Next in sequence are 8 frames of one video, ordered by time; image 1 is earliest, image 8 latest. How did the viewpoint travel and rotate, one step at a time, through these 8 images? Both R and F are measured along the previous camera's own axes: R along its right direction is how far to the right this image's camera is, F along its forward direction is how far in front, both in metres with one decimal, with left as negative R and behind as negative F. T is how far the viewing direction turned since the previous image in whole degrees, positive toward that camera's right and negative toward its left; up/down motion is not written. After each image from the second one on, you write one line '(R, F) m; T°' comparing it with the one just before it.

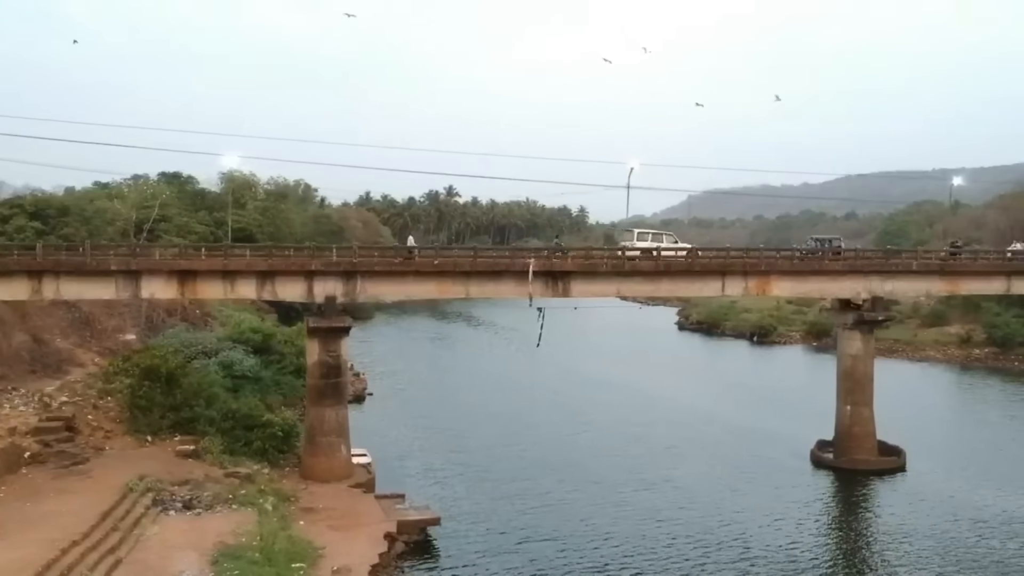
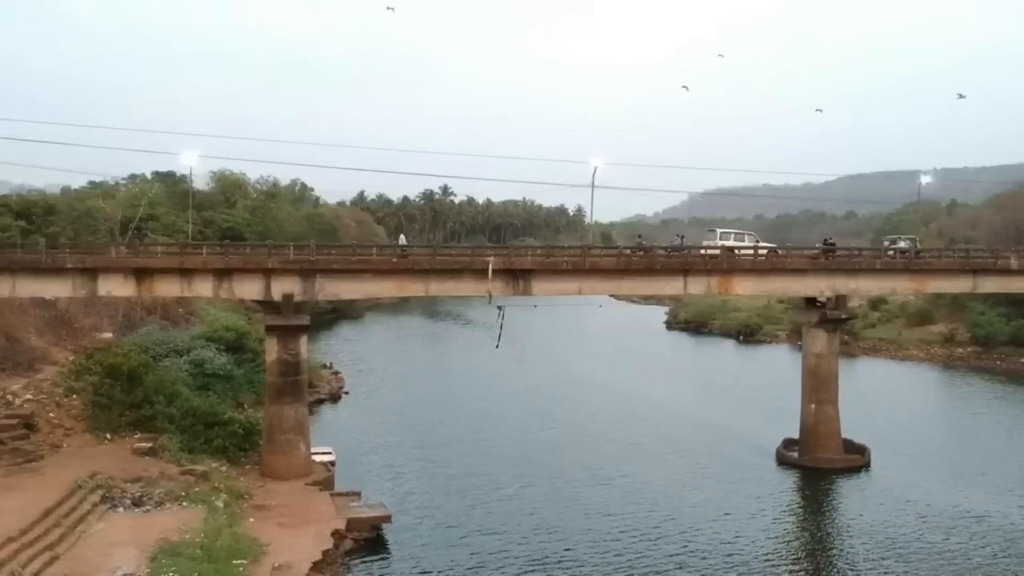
(+1.4, 0.0) m; 0°
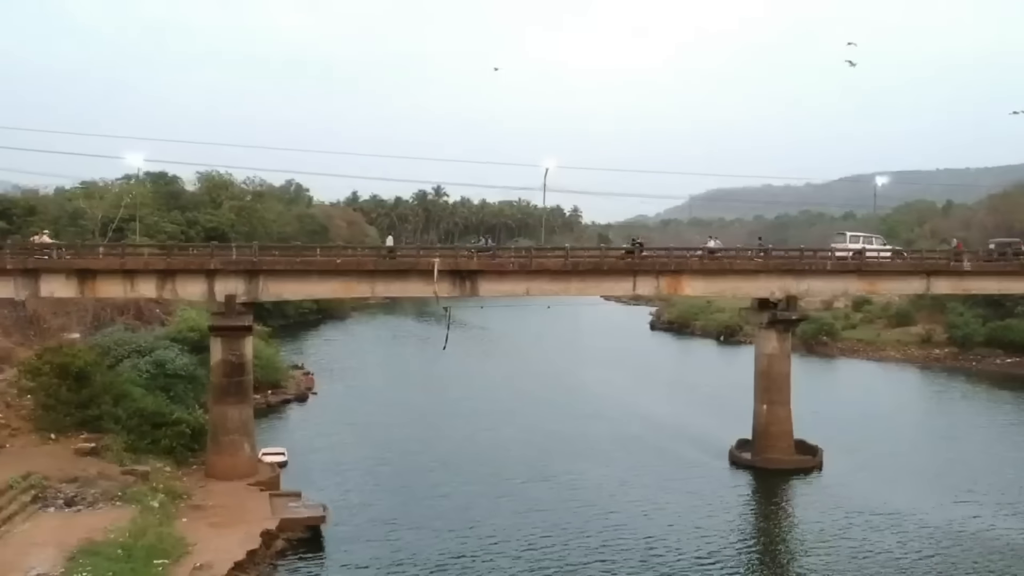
(+1.9, -0.1) m; 0°
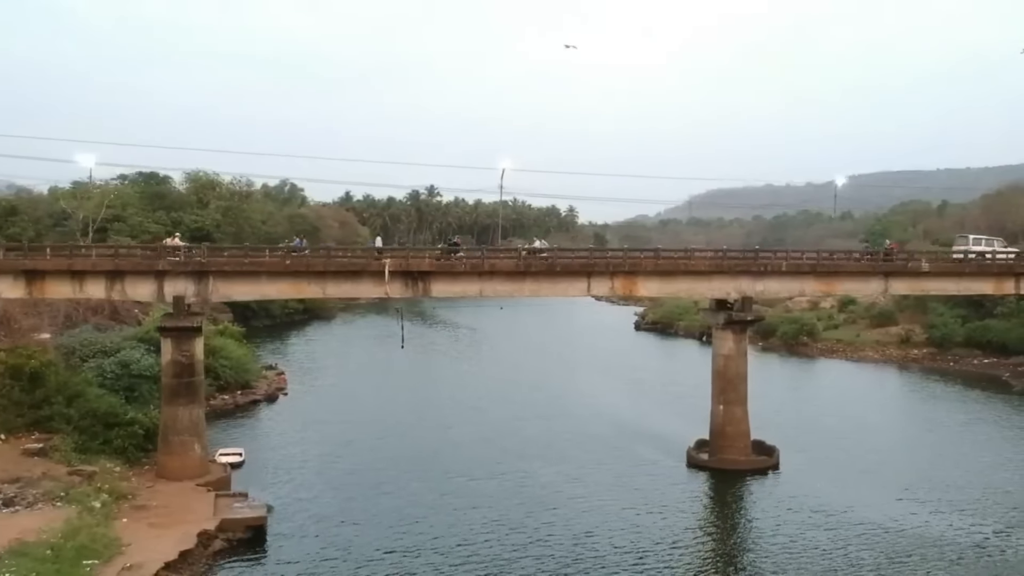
(+1.7, 0.0) m; 0°
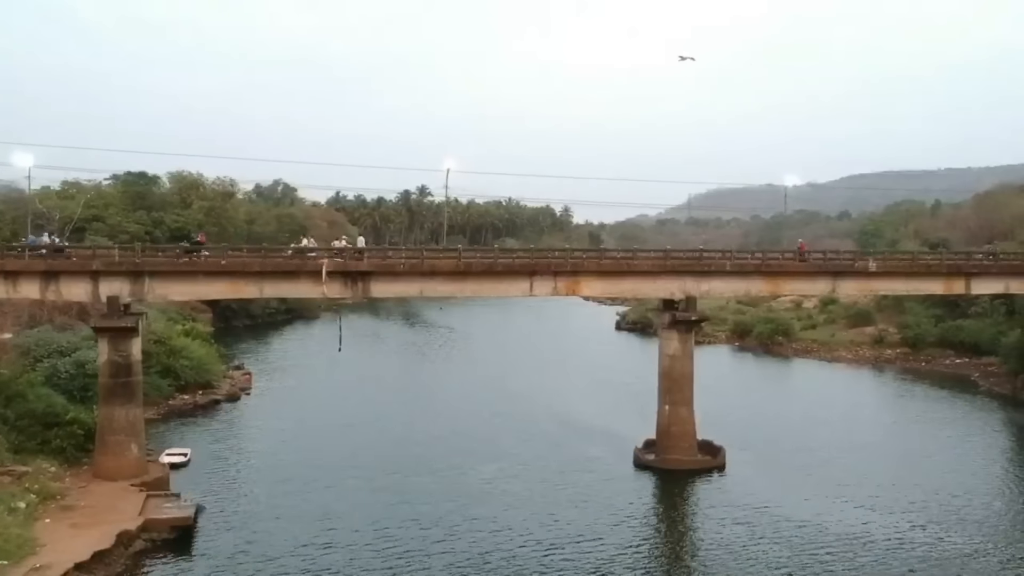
(+2.2, 0.0) m; 0°
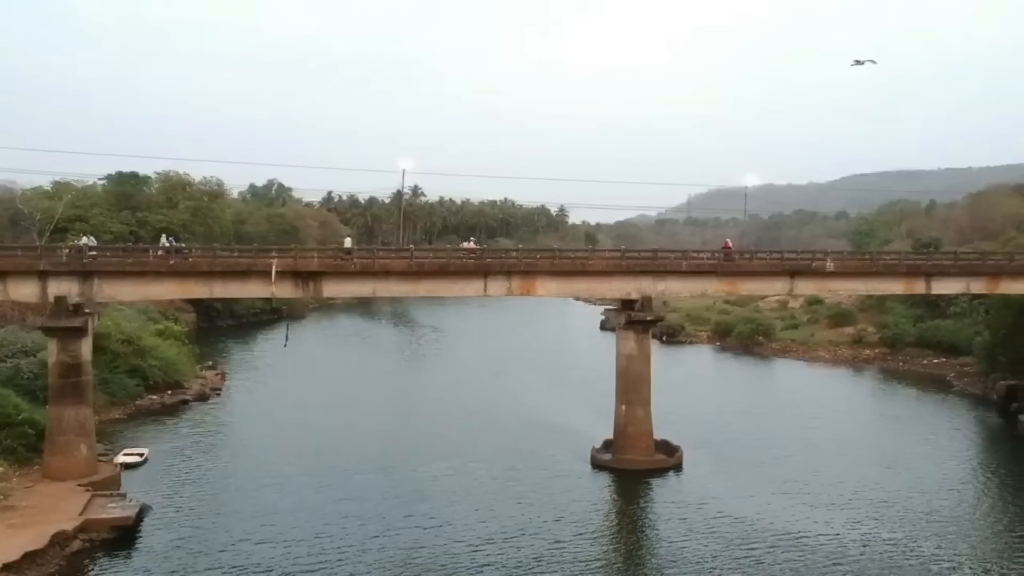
(+1.7, 0.0) m; 0°
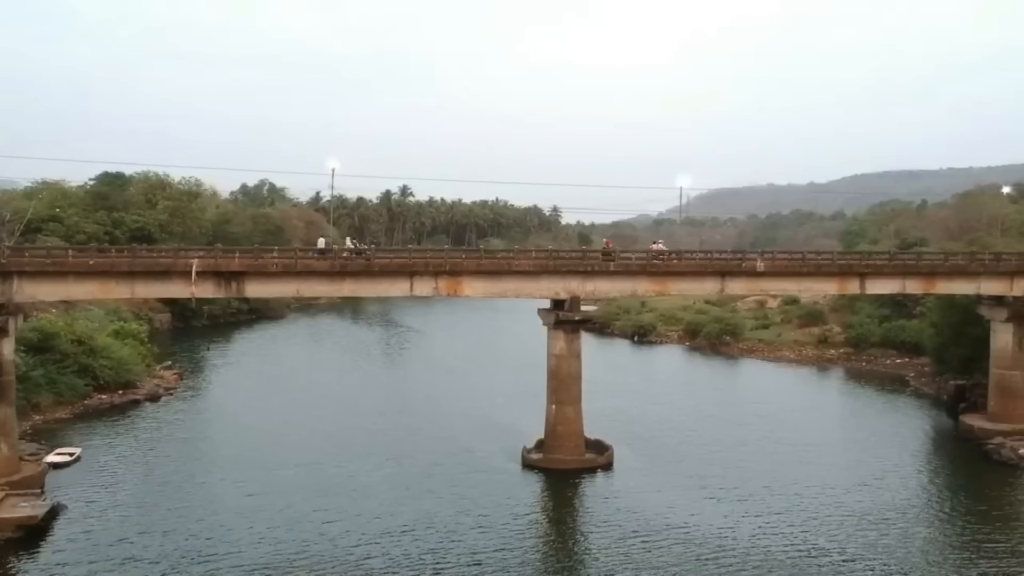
(+2.8, -0.1) m; 0°
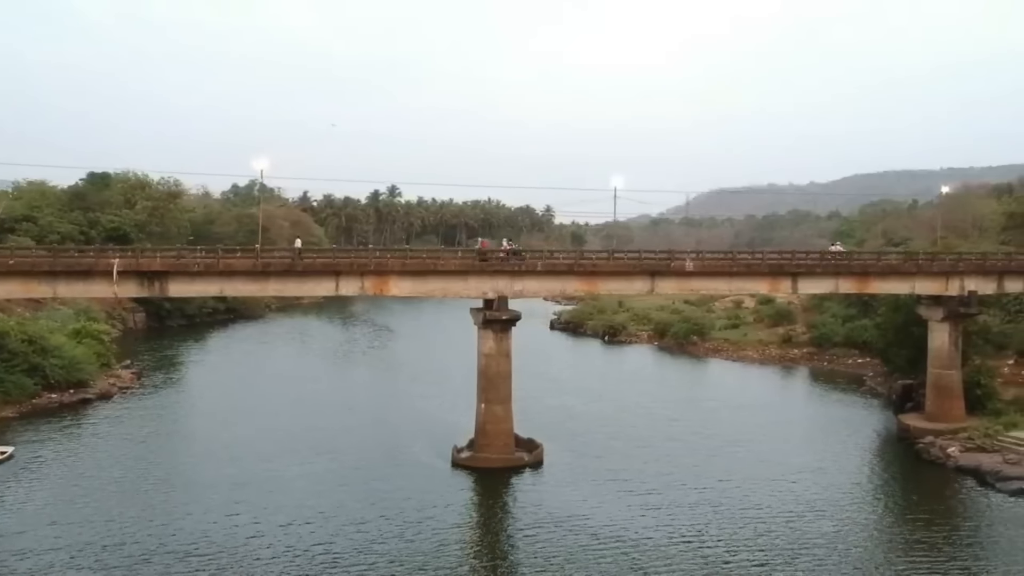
(+2.8, -0.2) m; 0°
